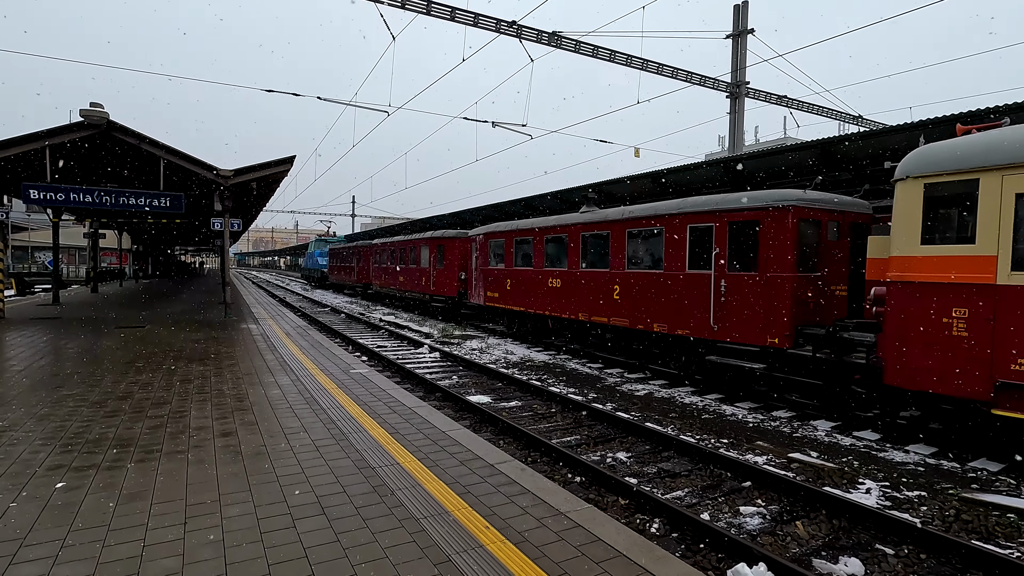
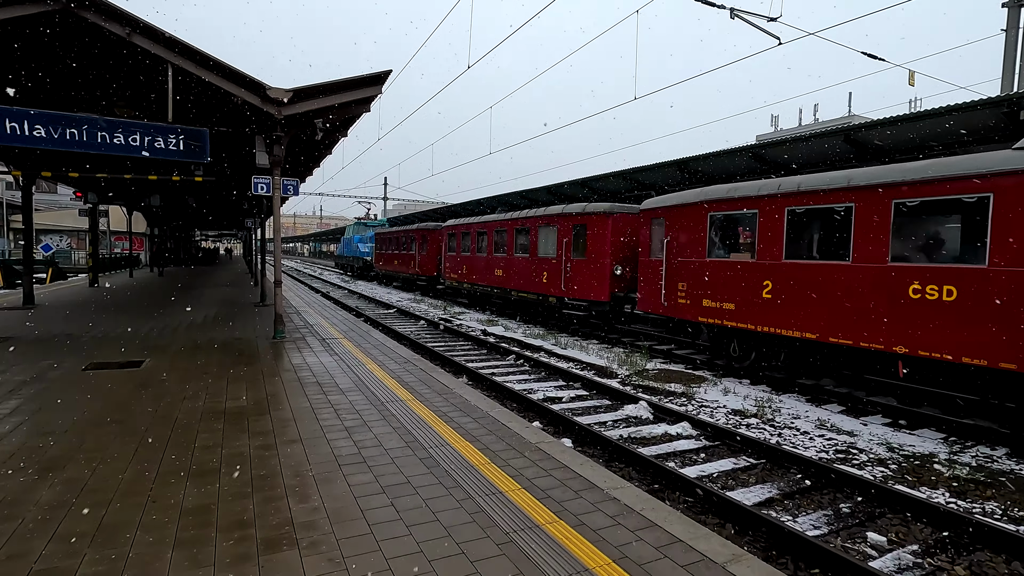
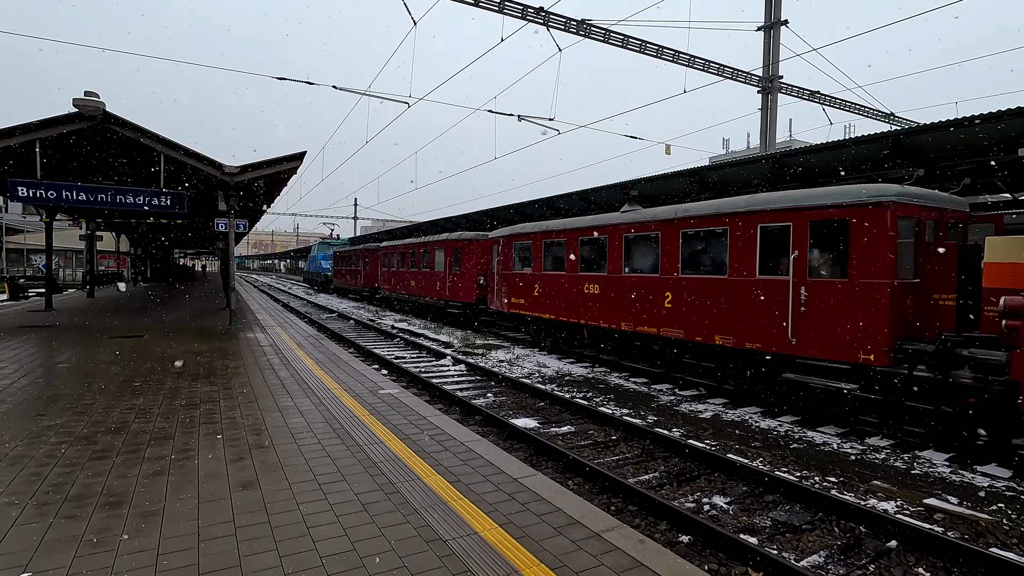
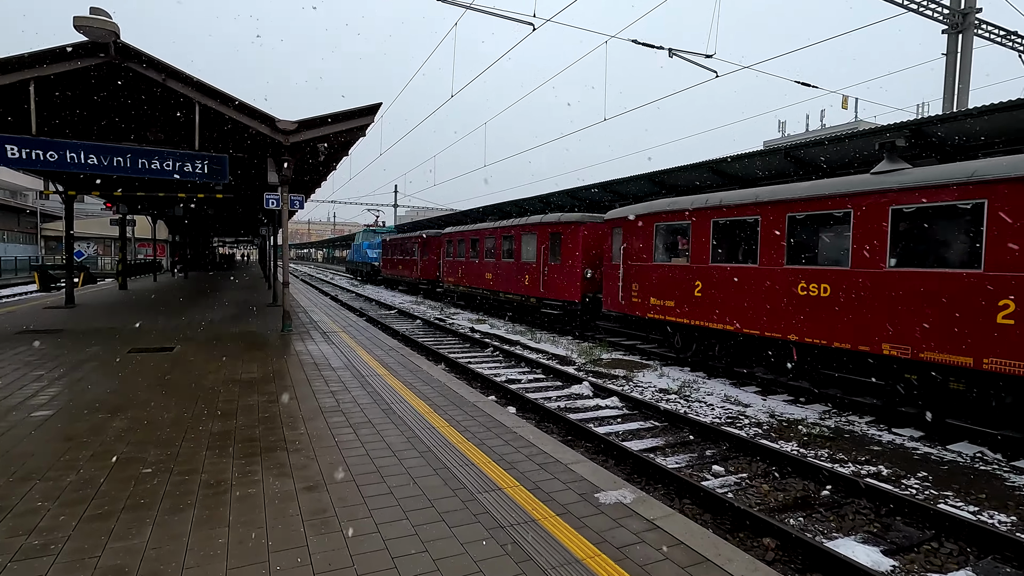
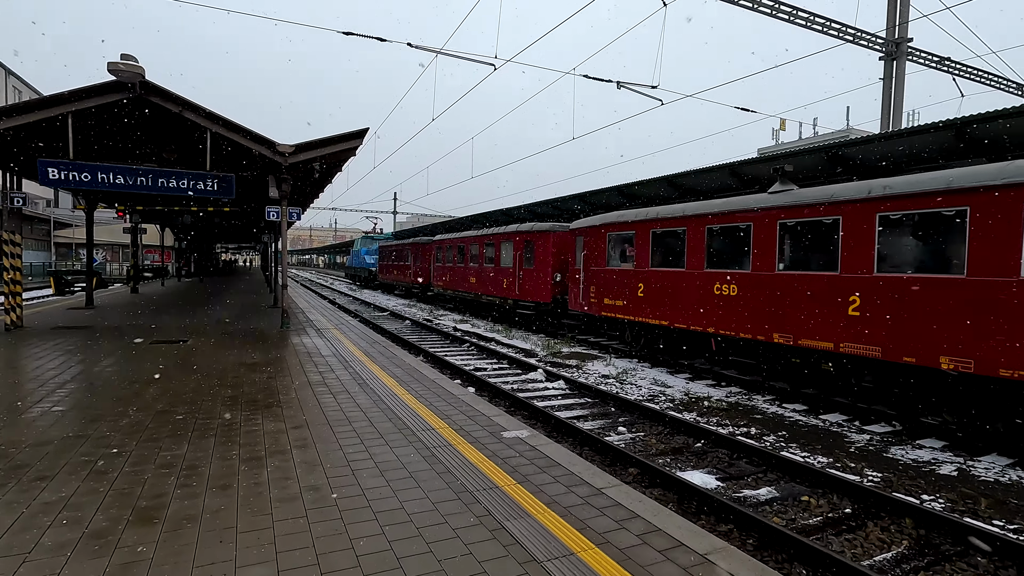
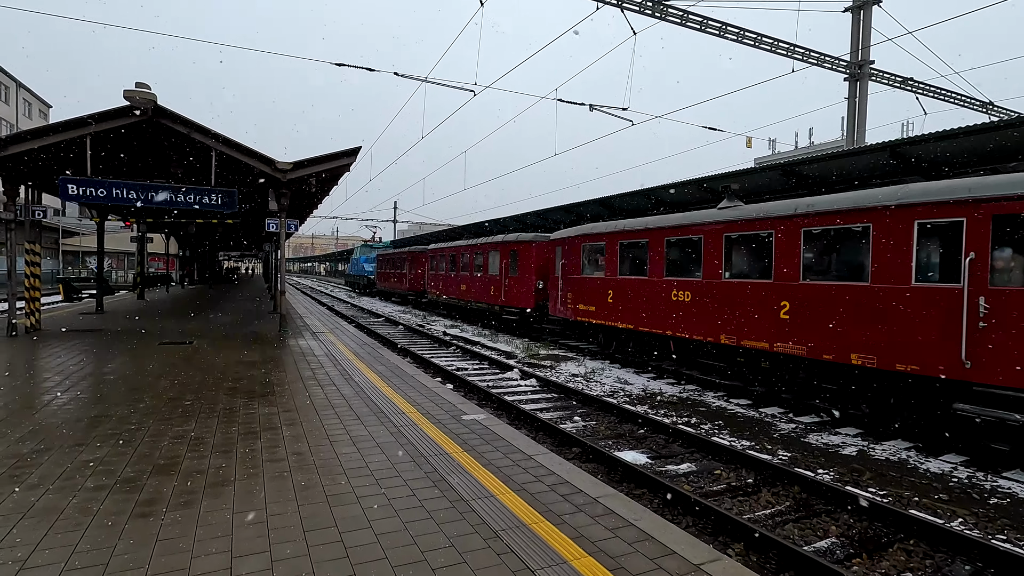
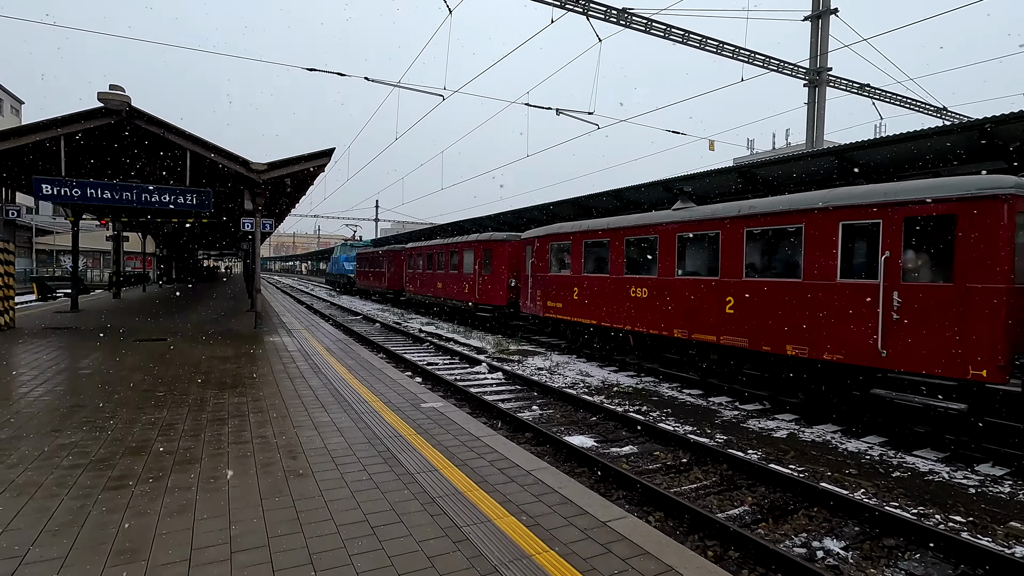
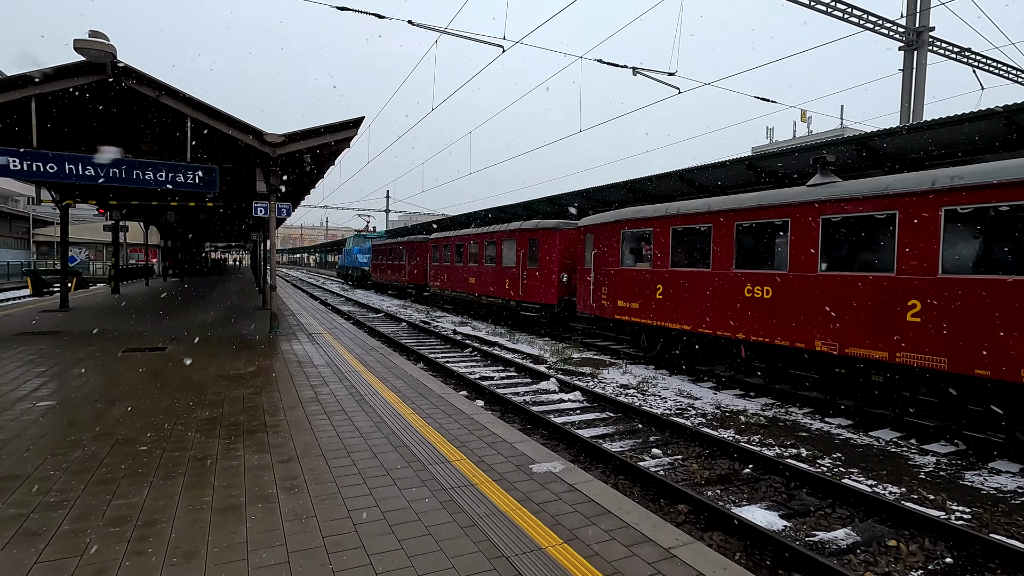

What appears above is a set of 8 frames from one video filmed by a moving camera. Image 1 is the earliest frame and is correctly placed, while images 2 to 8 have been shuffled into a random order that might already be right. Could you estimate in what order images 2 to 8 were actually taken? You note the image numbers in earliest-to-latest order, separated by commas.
3, 7, 6, 5, 8, 4, 2
